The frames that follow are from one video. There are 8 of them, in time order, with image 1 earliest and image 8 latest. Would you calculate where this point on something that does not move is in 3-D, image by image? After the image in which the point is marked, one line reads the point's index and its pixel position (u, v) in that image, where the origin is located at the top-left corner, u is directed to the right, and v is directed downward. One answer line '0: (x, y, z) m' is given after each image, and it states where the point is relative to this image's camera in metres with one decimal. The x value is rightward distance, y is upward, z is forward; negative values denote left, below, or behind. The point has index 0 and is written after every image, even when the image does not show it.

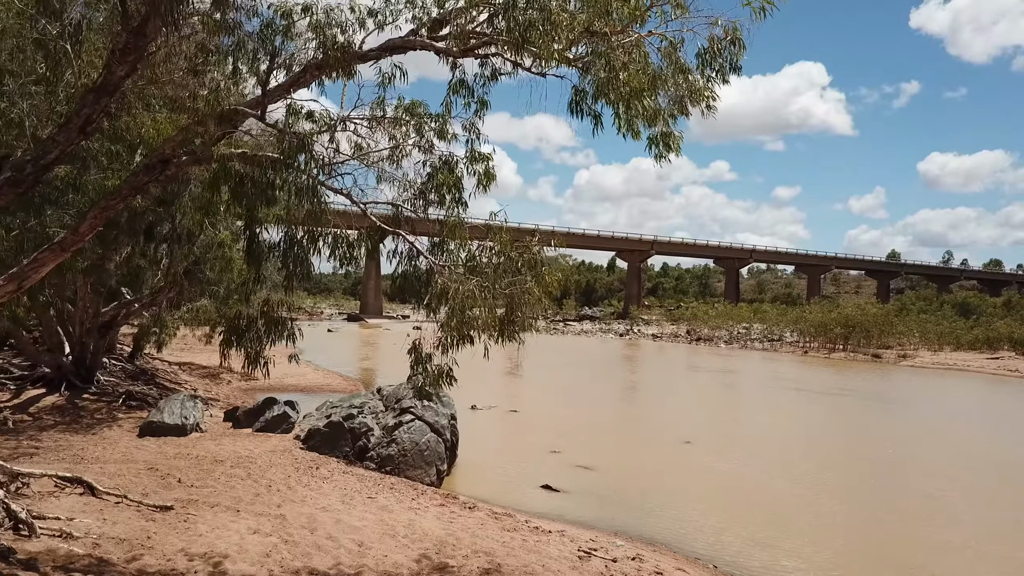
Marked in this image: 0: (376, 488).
0: (-1.1, -1.6, +6.3) m
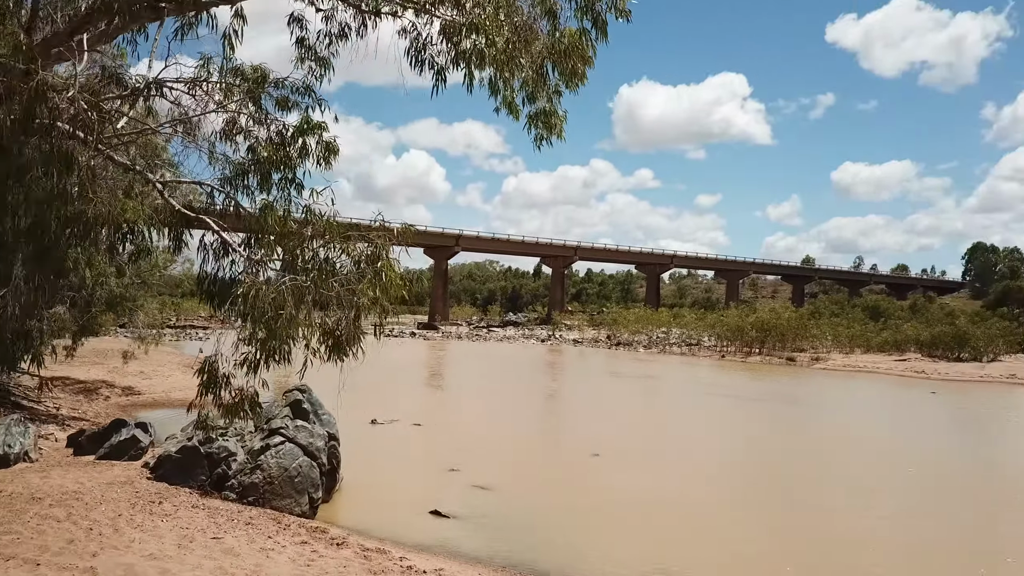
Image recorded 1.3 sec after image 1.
0: (-1.9, -1.6, +5.5) m
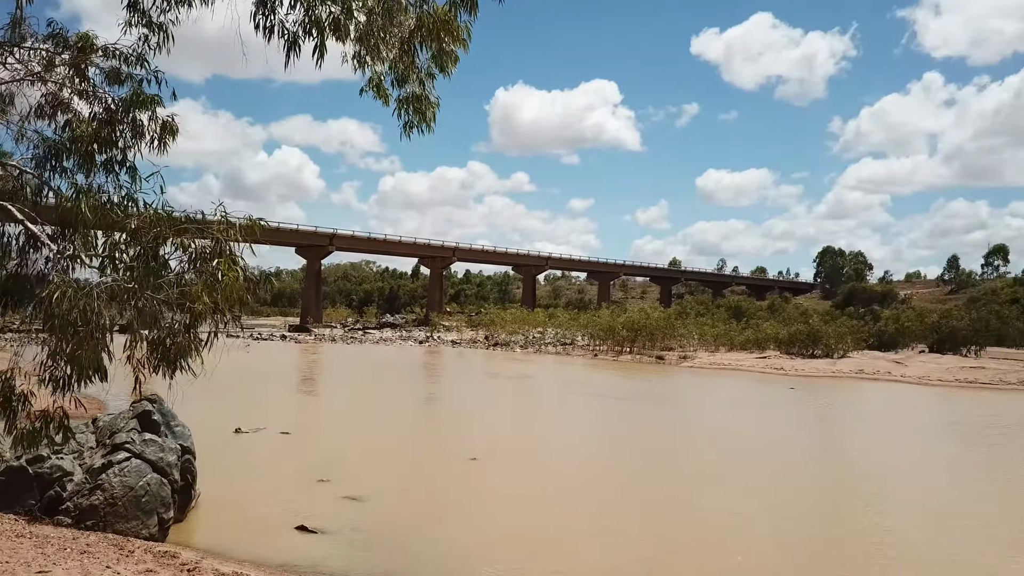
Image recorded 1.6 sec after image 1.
0: (-2.7, -1.6, +4.9) m
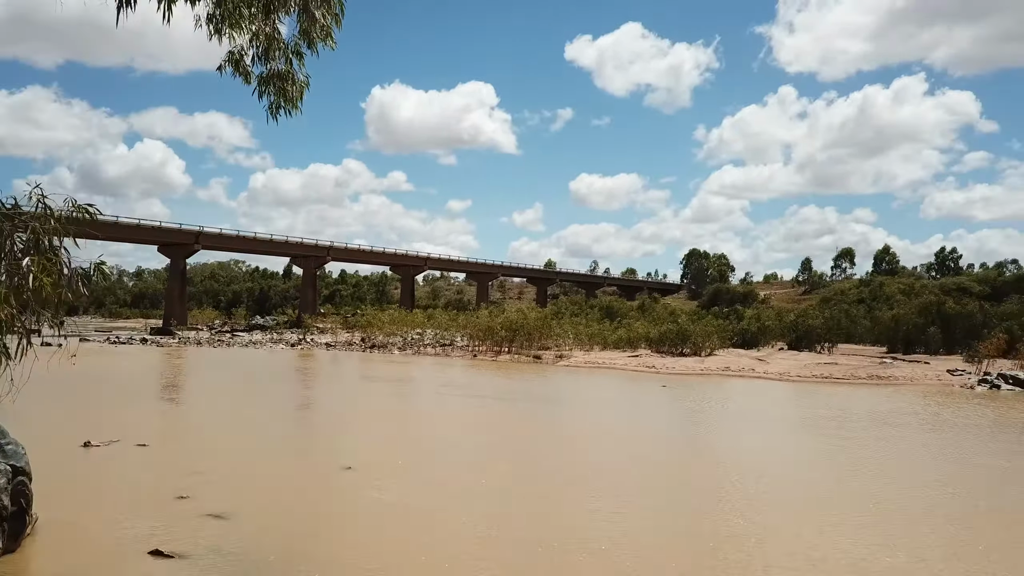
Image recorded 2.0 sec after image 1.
0: (-3.4, -1.6, +4.1) m
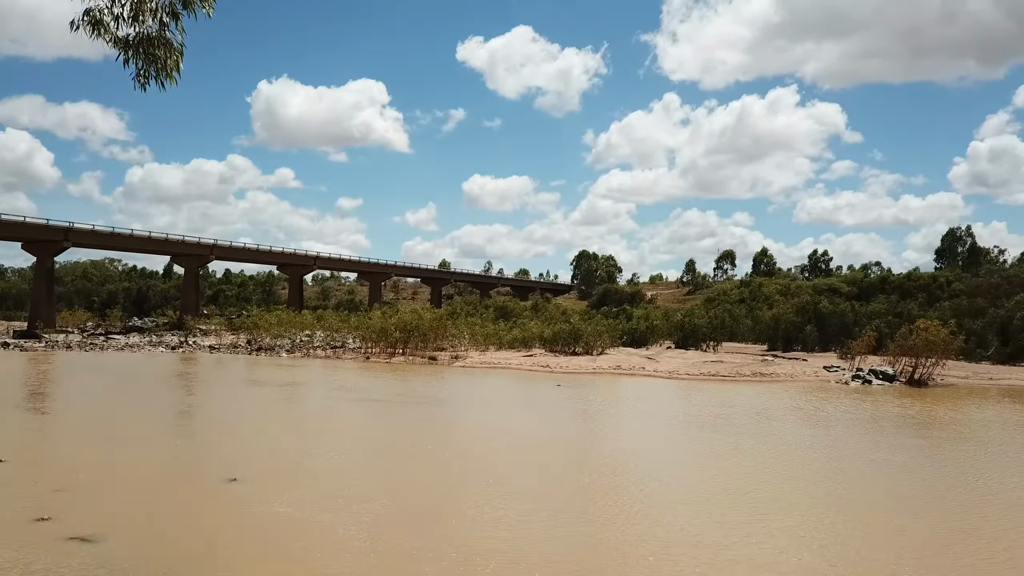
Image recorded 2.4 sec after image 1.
0: (-3.8, -1.6, +3.5) m
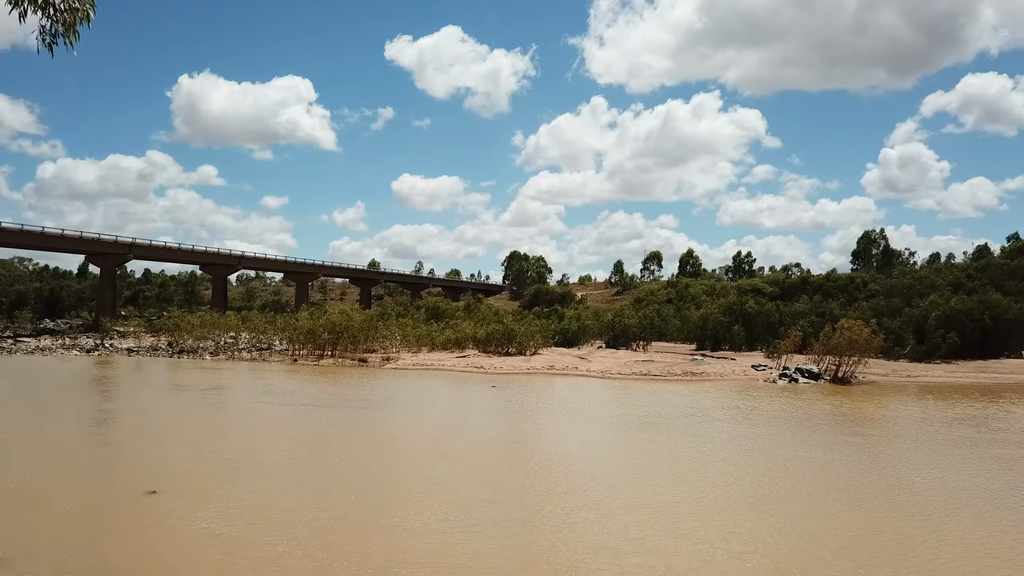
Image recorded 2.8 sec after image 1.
0: (-4.0, -1.6, +2.9) m
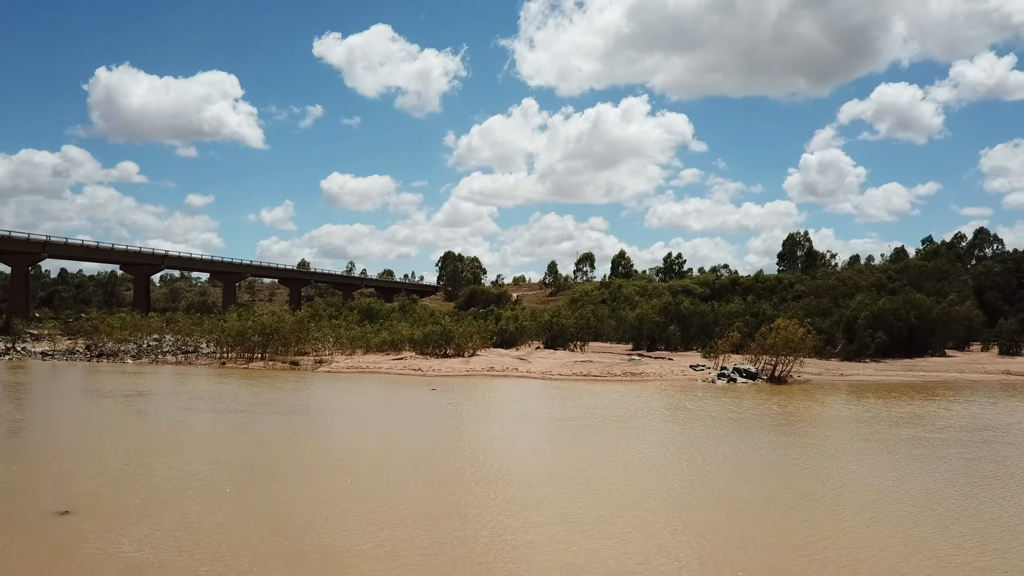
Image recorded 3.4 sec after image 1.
0: (-4.0, -1.6, +2.3) m
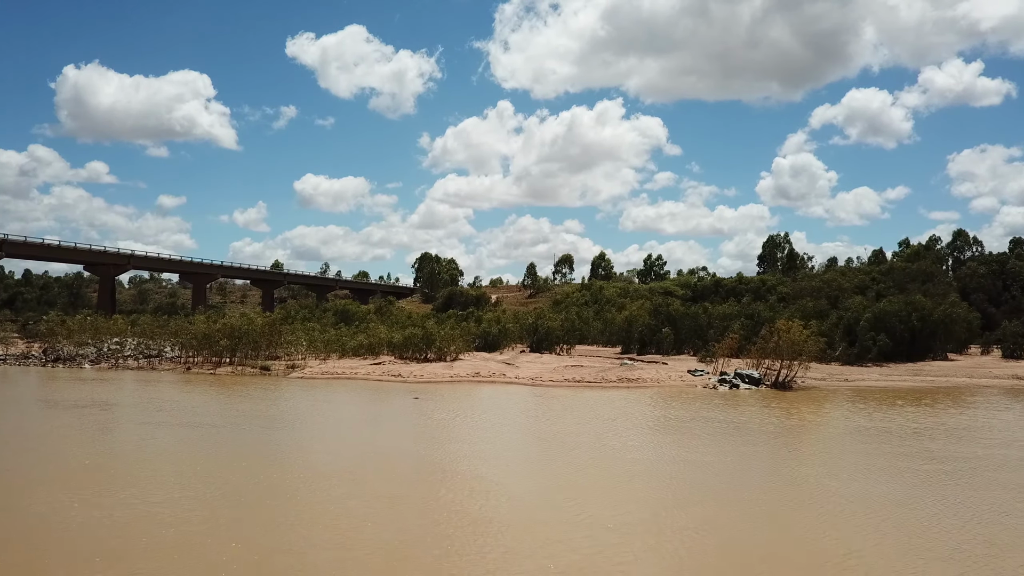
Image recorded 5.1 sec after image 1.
0: (-3.6, -1.6, +0.7) m
